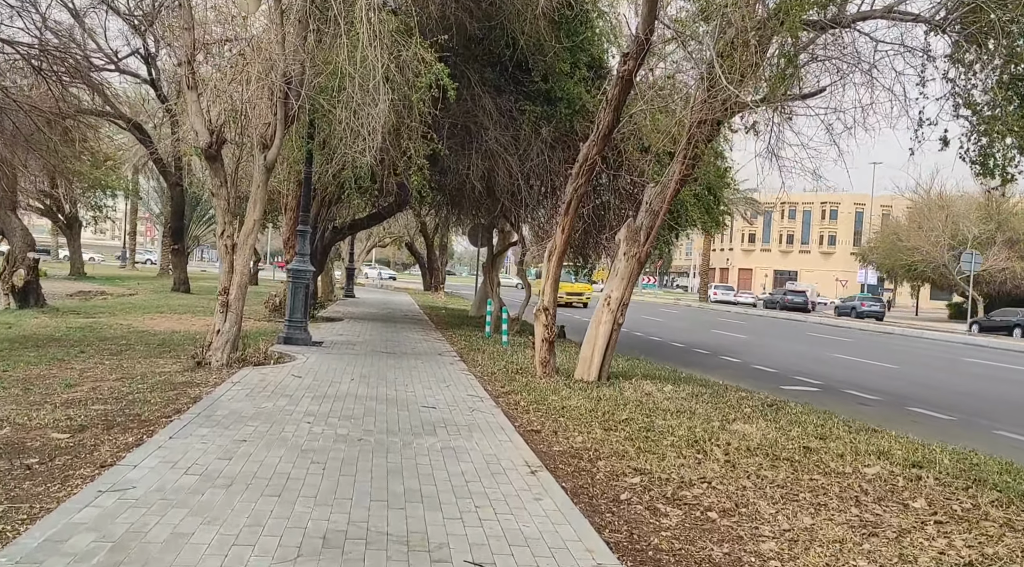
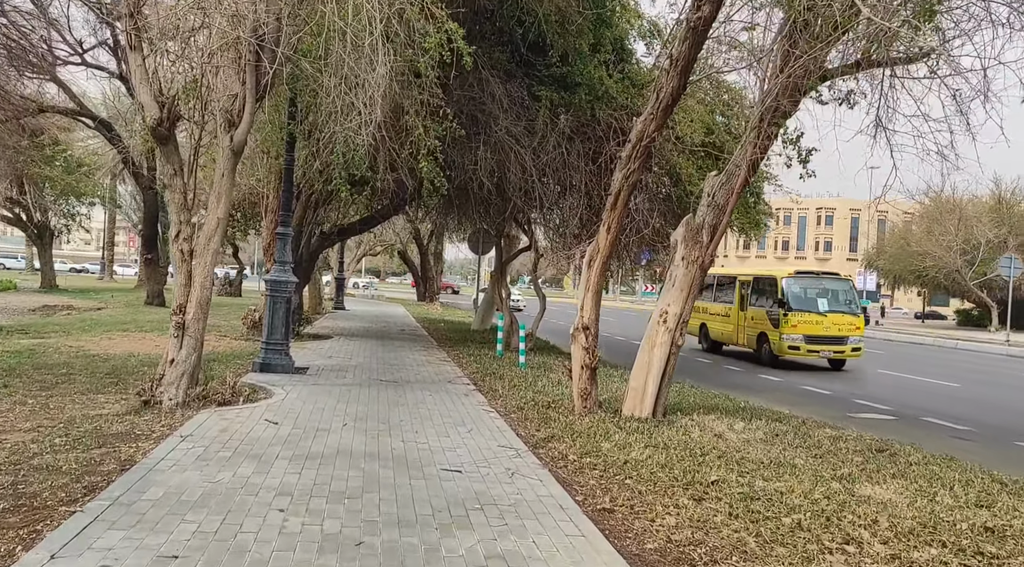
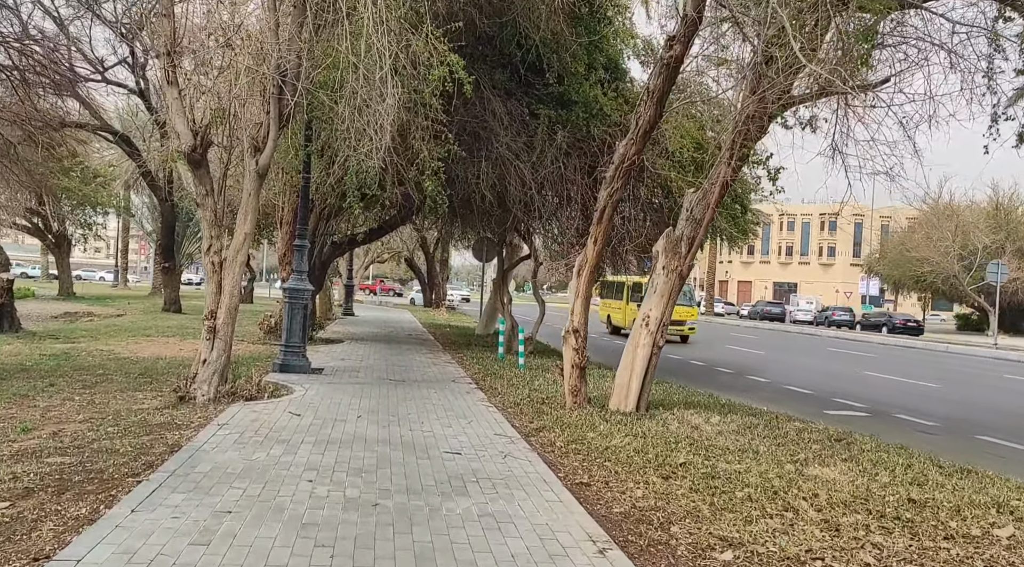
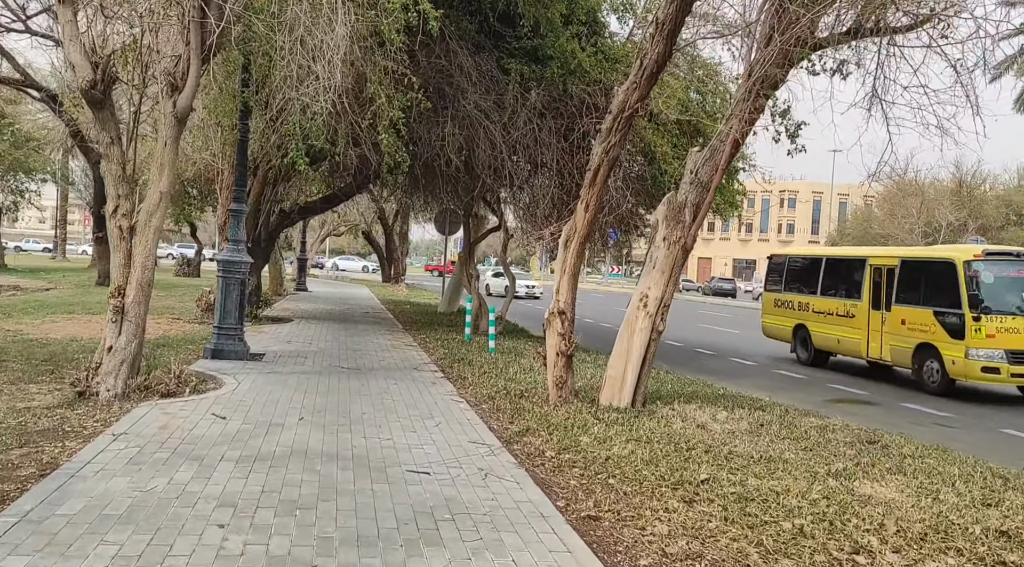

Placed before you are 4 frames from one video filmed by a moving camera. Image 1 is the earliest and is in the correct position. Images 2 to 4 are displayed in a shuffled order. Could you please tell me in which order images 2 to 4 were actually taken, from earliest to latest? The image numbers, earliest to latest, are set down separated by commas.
3, 2, 4
